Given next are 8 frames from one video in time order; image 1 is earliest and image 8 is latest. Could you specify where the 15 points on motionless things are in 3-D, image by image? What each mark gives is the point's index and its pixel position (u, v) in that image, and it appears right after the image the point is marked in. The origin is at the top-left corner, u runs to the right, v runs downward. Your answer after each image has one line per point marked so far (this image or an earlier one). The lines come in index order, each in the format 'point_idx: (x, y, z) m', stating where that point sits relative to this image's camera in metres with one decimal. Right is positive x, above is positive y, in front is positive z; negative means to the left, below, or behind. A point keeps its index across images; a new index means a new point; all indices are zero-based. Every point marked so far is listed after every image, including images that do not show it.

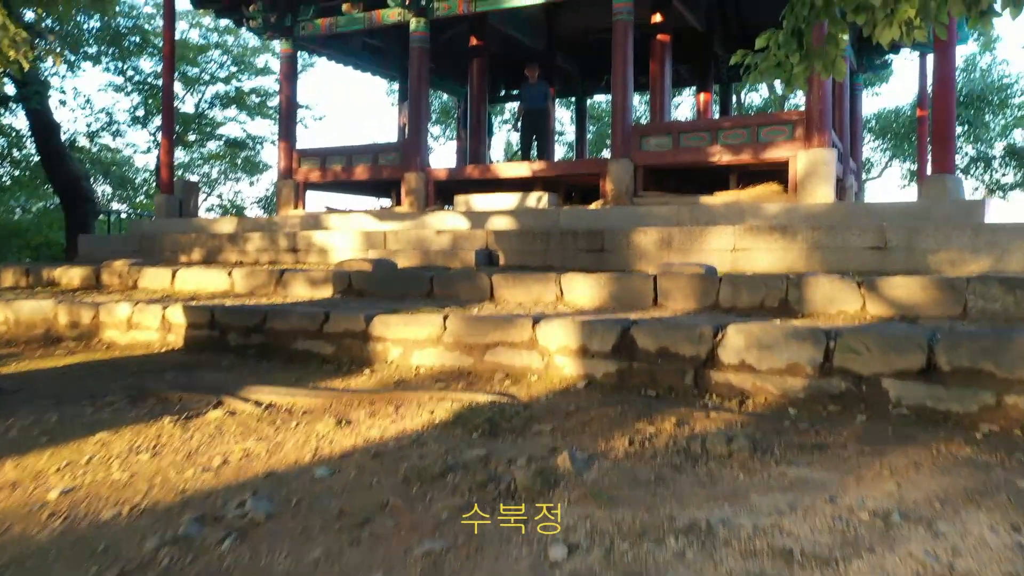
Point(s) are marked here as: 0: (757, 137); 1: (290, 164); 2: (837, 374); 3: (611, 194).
0: (+2.7, +1.6, +9.1) m
1: (-3.2, +1.8, +11.9) m
2: (+1.6, -0.4, +4.0) m
3: (+1.1, +1.1, +9.7) m
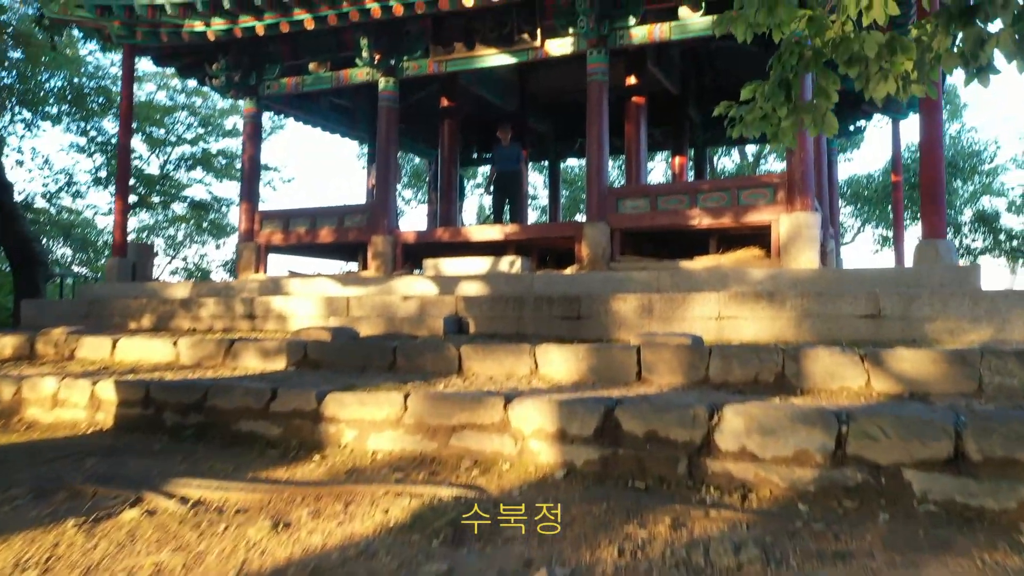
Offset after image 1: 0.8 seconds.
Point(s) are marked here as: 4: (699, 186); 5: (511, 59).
0: (+2.4, +0.9, +8.8) m
1: (-3.5, +0.8, +11.4) m
2: (+1.4, -0.7, +3.5) m
3: (+0.8, +0.3, +9.3) m
4: (+2.0, +1.1, +9.0) m
5: (0.0, +2.8, +10.0) m
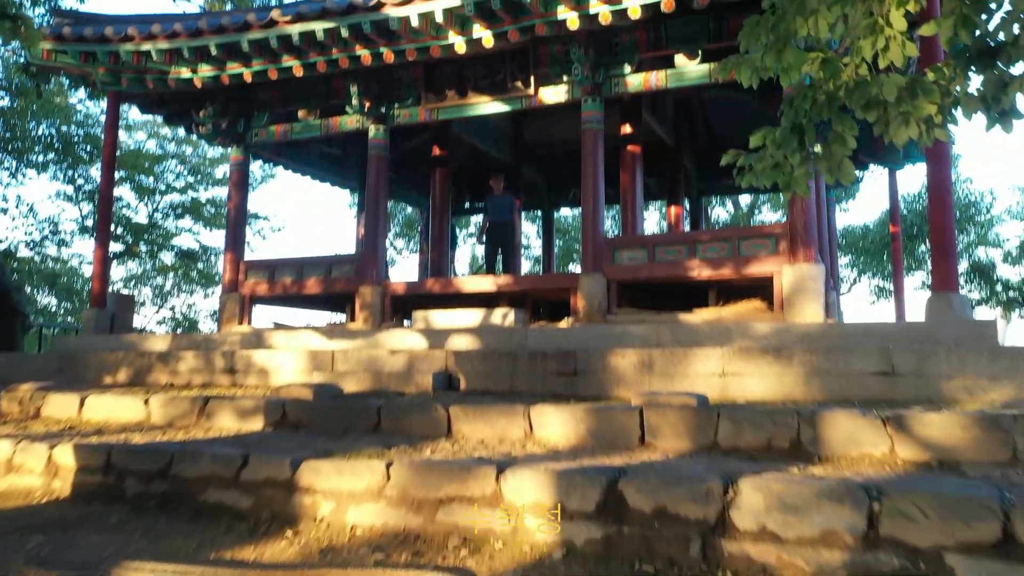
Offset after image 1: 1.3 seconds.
0: (+2.3, +0.4, +8.5) m
1: (-3.6, +0.2, +11.0) m
2: (+1.4, -1.0, +3.1) m
3: (+0.8, -0.2, +9.0) m
4: (+1.9, +0.5, +8.7) m
5: (-0.1, +2.1, +9.8) m
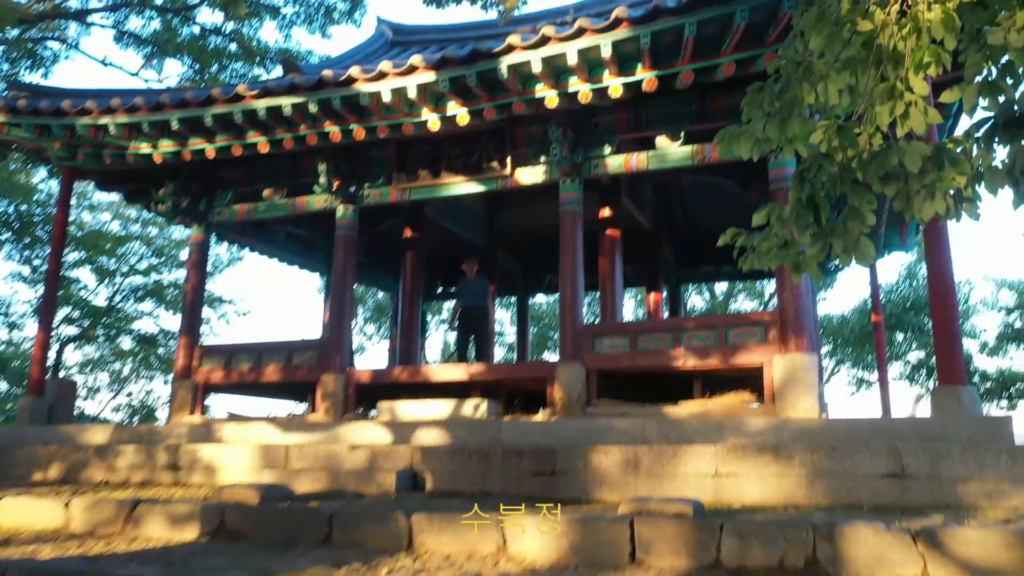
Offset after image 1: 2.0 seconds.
0: (+2.0, -0.5, +8.0) m
1: (-4.0, -0.9, +10.3) m
2: (+1.3, -1.3, +2.5) m
3: (+0.5, -1.1, +8.4) m
4: (+1.7, -0.4, +8.2) m
5: (-0.4, +1.1, +9.4) m
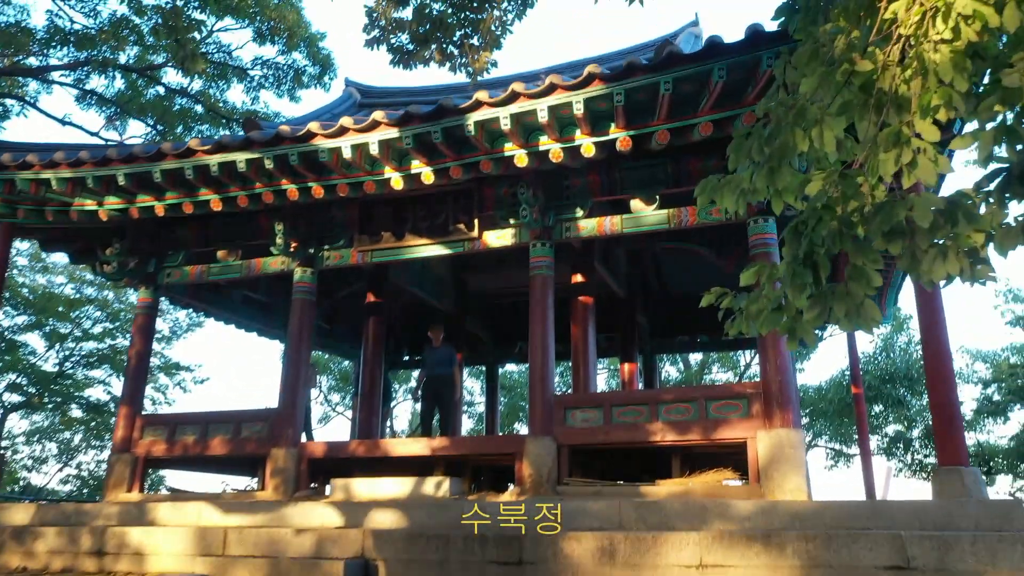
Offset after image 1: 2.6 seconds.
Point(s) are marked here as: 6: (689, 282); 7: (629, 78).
0: (+1.7, -1.1, +7.5) m
1: (-4.4, -1.7, +9.5) m
2: (+1.2, -1.4, +1.9) m
3: (+0.2, -1.8, +7.7) m
4: (+1.4, -1.0, +7.7) m
5: (-0.7, +0.4, +9.0) m
6: (+2.7, +0.1, +13.0) m
7: (+1.0, +1.8, +7.0) m
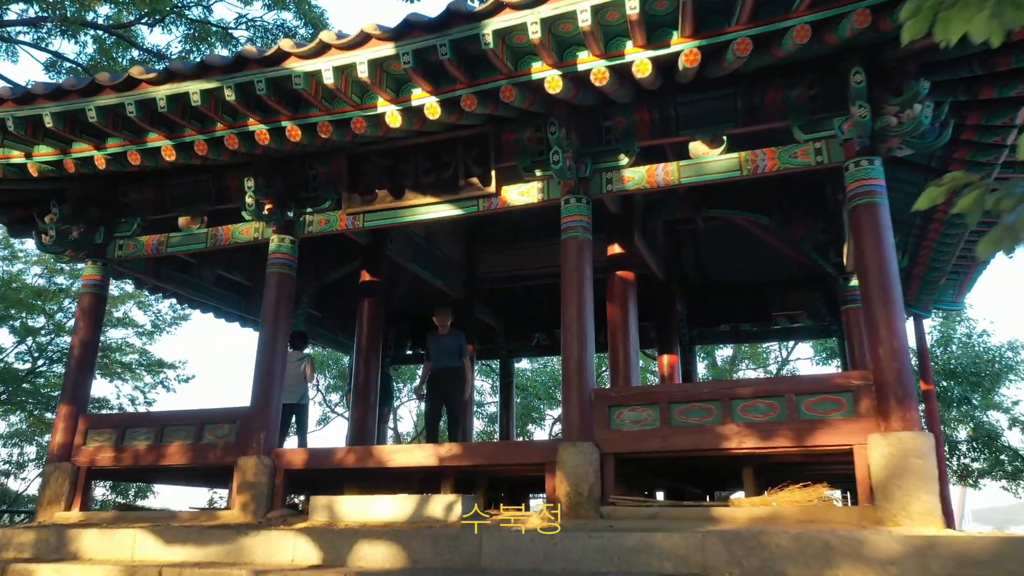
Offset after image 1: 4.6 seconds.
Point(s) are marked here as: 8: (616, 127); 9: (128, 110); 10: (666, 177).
0: (+1.9, -0.9, +5.7) m
1: (-4.1, -1.4, +7.8) m
2: (+1.3, -1.1, +0.2) m
3: (+0.4, -1.5, +6.0) m
4: (+1.6, -0.7, +5.9) m
5: (-0.5, +0.7, +7.2) m
6: (+3.0, +0.4, +11.2) m
7: (+1.2, +2.0, +5.2) m
8: (+0.8, +1.3, +6.7) m
9: (-3.0, +1.4, +6.5) m
10: (+1.2, +0.9, +6.7) m
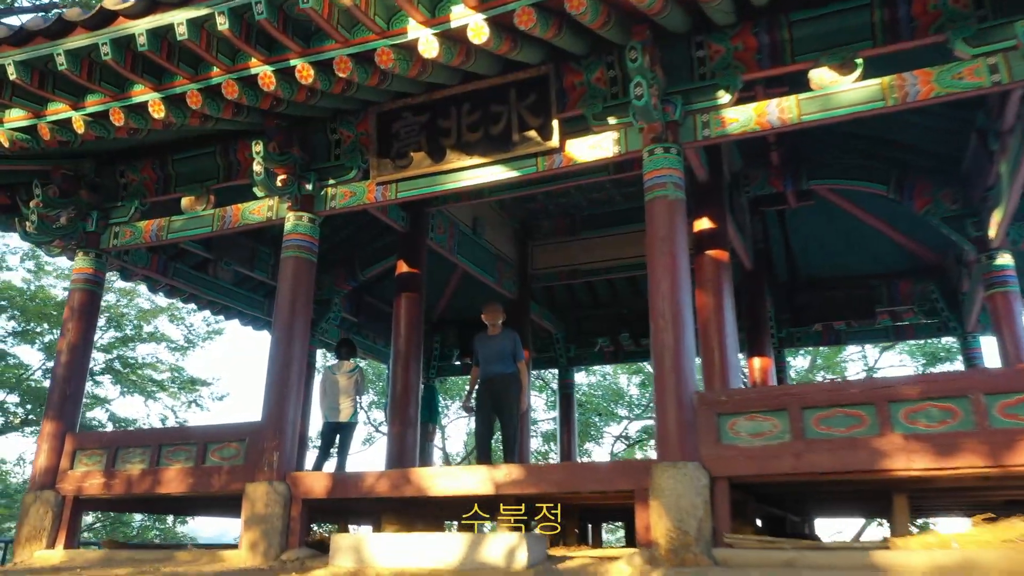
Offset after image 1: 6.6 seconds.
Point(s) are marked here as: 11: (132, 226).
0: (+2.4, -0.6, +4.2) m
1: (-3.6, -1.4, +6.6) m
2: (+1.4, -0.8, -1.4) m
3: (+0.8, -1.3, +4.5) m
4: (+2.0, -0.5, +4.4) m
5: (0.0, +0.8, +5.8) m
6: (+3.7, +0.5, +9.6) m
7: (+1.5, +2.2, +3.7) m
8: (+1.3, +1.5, +5.3) m
9: (-2.6, +1.5, +5.2) m
10: (+1.7, +1.1, +5.2) m
11: (-3.2, +0.5, +7.0) m
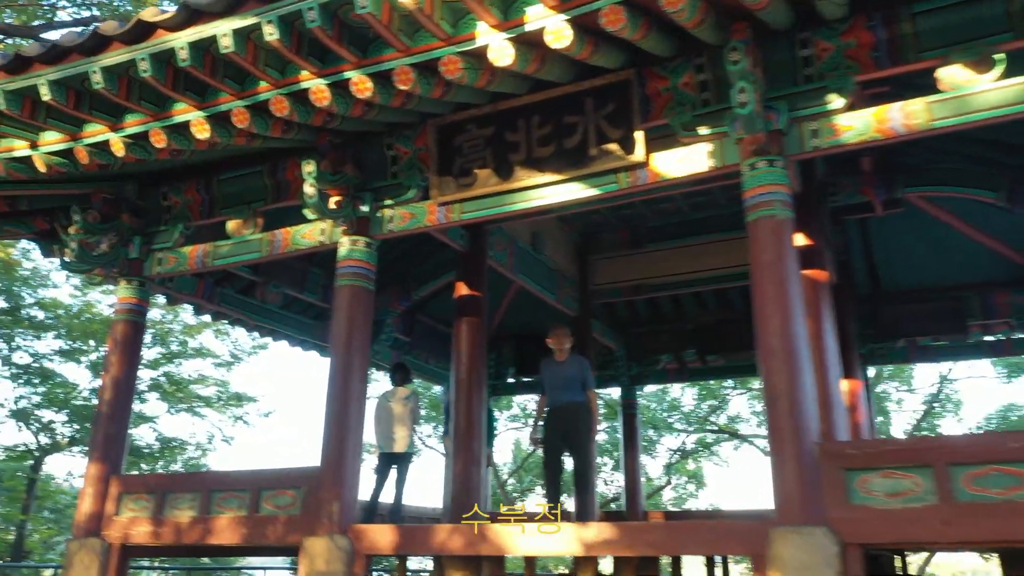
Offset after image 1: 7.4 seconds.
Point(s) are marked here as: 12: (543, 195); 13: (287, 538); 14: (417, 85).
0: (+2.8, -0.8, +3.5) m
1: (-3.0, -1.6, +6.1) m
2: (+1.6, -1.0, -2.1) m
3: (+1.3, -1.5, +3.8) m
4: (+2.4, -0.7, +3.7) m
5: (+0.4, +0.6, +5.2) m
6: (+4.3, +0.4, +8.8) m
7: (+1.9, +2.1, +3.1) m
8: (+1.7, +1.3, +4.6) m
9: (-2.1, +1.3, +4.8) m
10: (+2.1, +0.9, +4.5) m
11: (-2.7, +0.3, +6.6) m
12: (+0.2, +0.6, +5.4) m
13: (-1.5, -1.6, +5.3) m
14: (-0.5, +1.1, +4.7) m
